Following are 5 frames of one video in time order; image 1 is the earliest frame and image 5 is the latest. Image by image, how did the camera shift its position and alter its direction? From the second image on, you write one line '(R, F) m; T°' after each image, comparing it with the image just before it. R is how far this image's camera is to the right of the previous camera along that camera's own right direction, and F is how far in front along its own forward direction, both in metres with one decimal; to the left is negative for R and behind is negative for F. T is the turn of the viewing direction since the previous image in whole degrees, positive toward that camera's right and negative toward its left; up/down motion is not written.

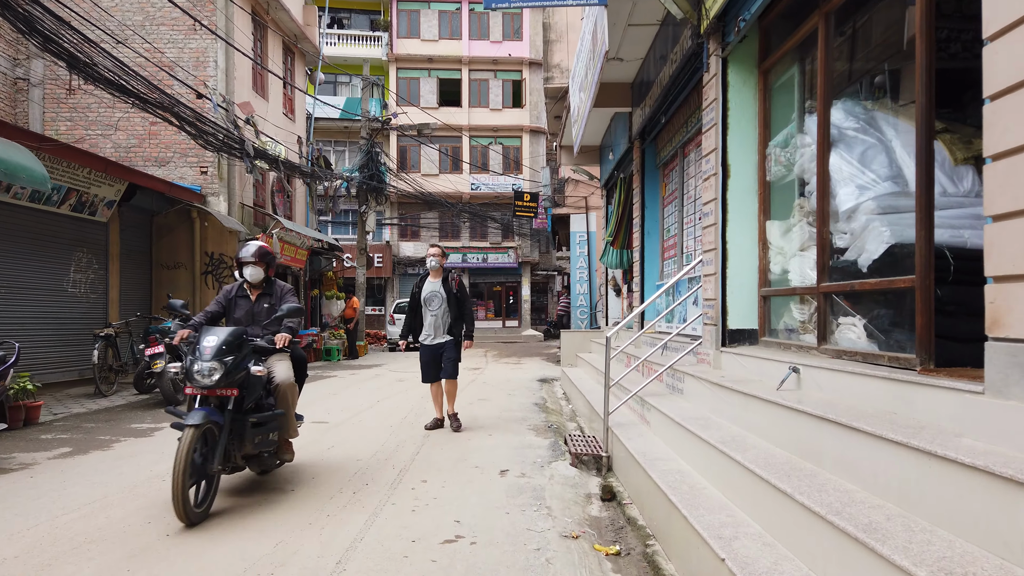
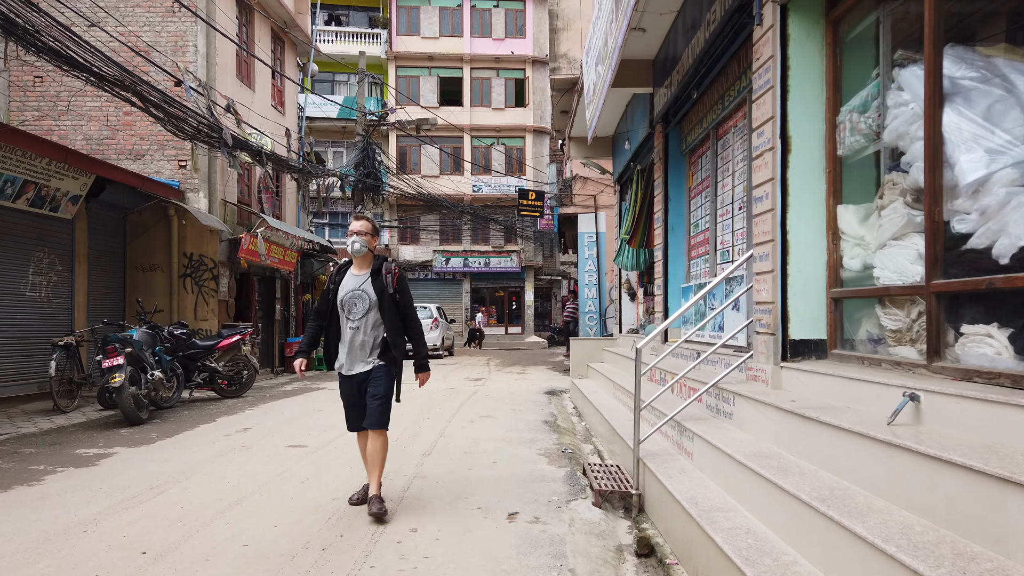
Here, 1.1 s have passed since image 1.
(-0.1, +1.0) m; 0°
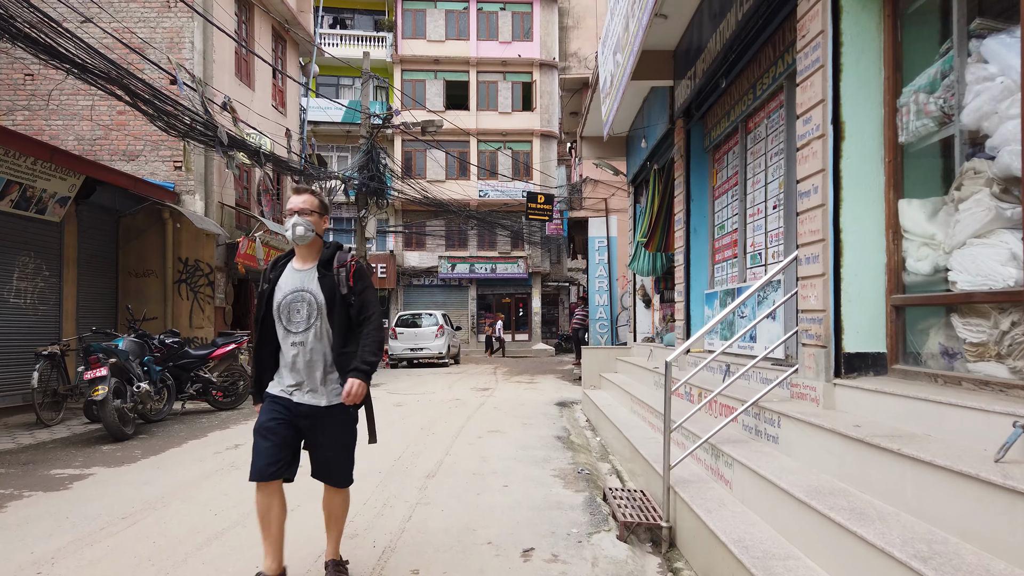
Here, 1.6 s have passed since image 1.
(-0.1, +0.5) m; 0°
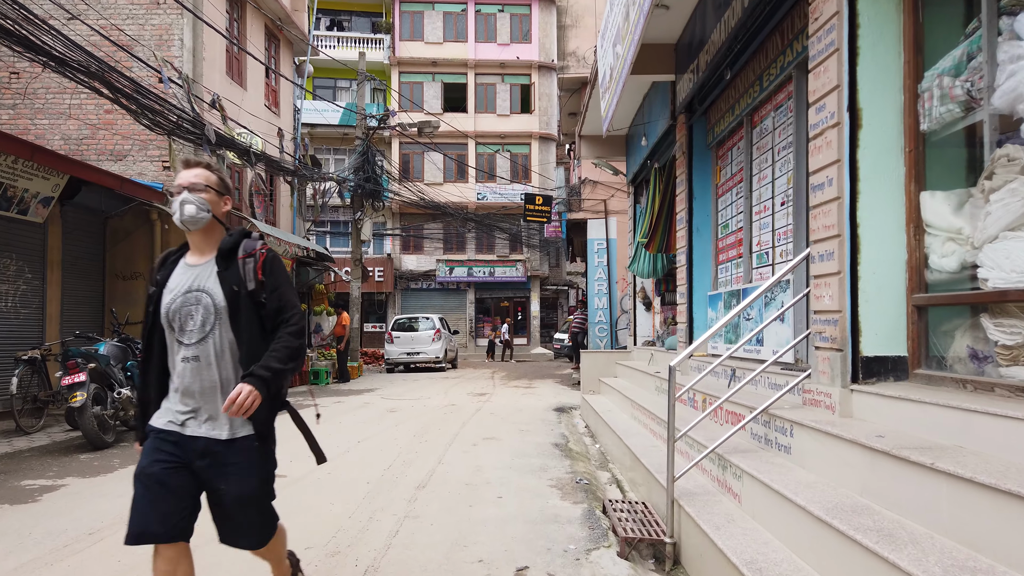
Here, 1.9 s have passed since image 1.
(0.0, +0.3) m; 0°
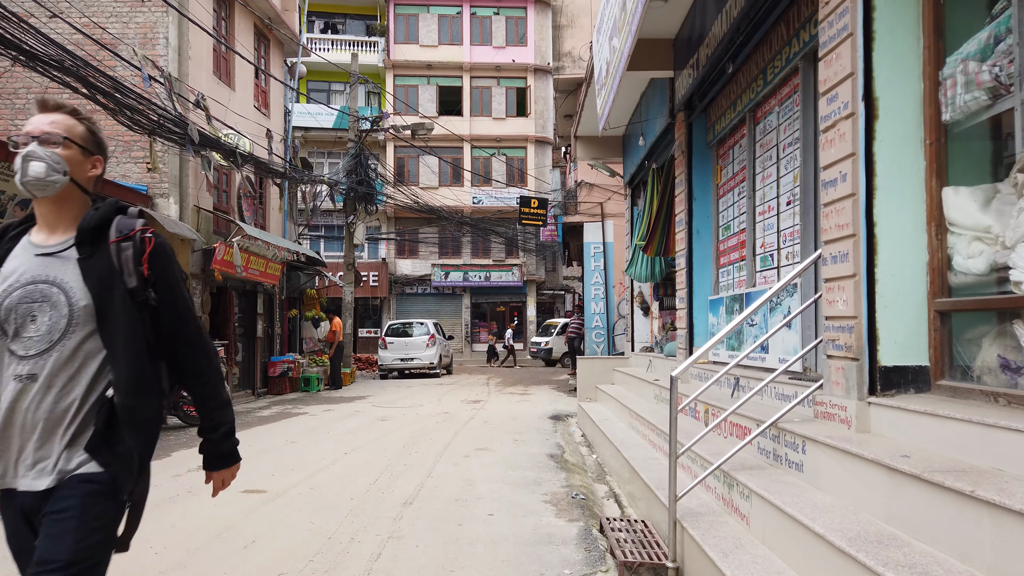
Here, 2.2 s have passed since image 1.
(0.0, +0.3) m; 0°
